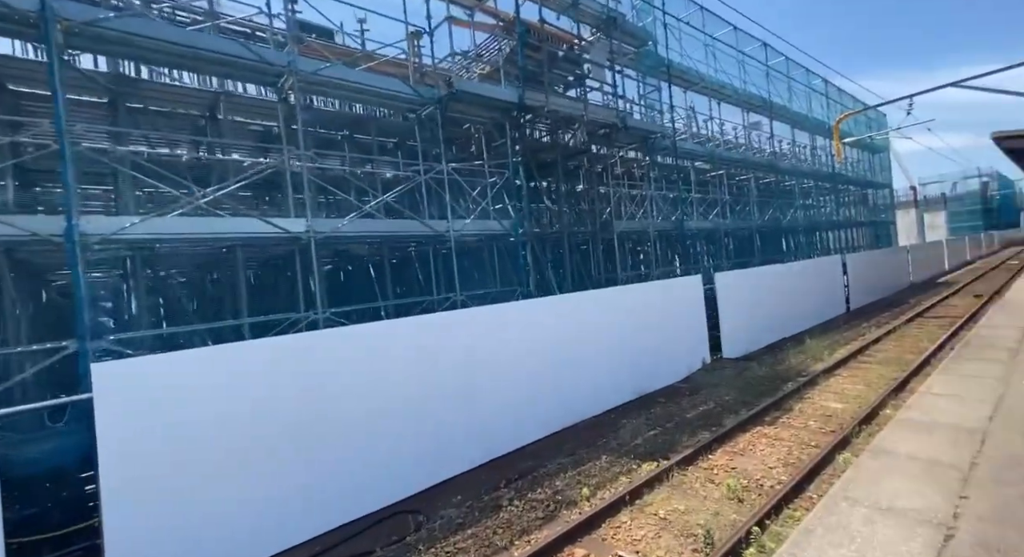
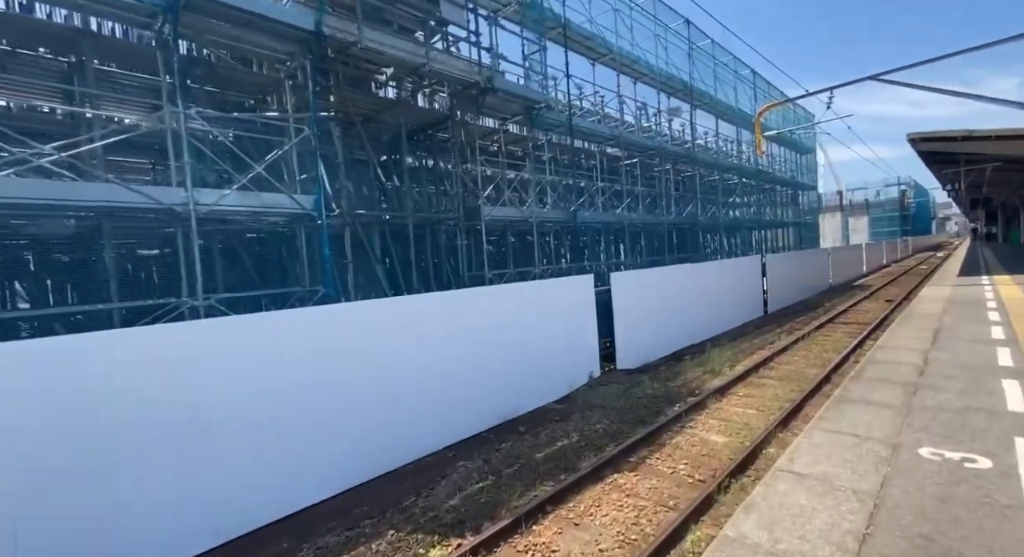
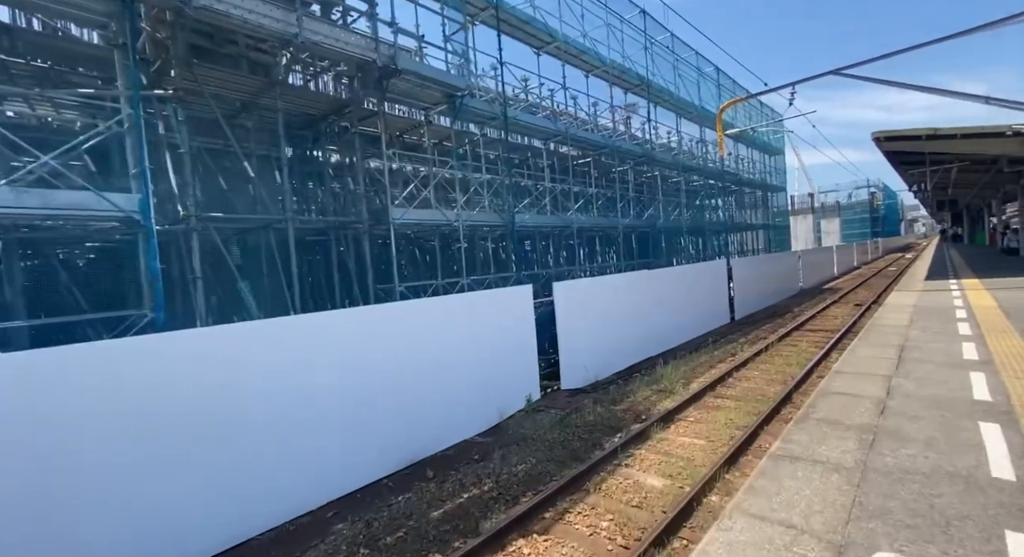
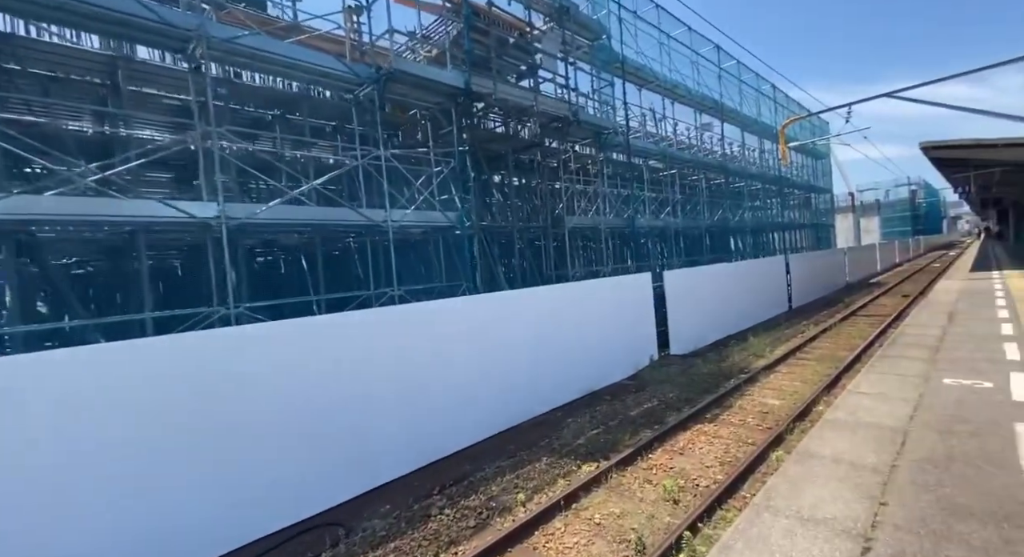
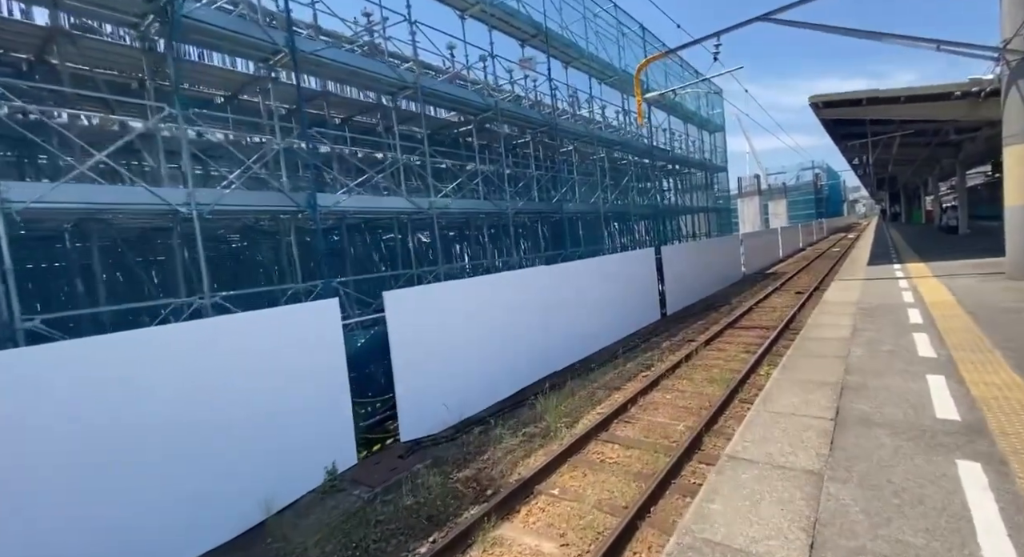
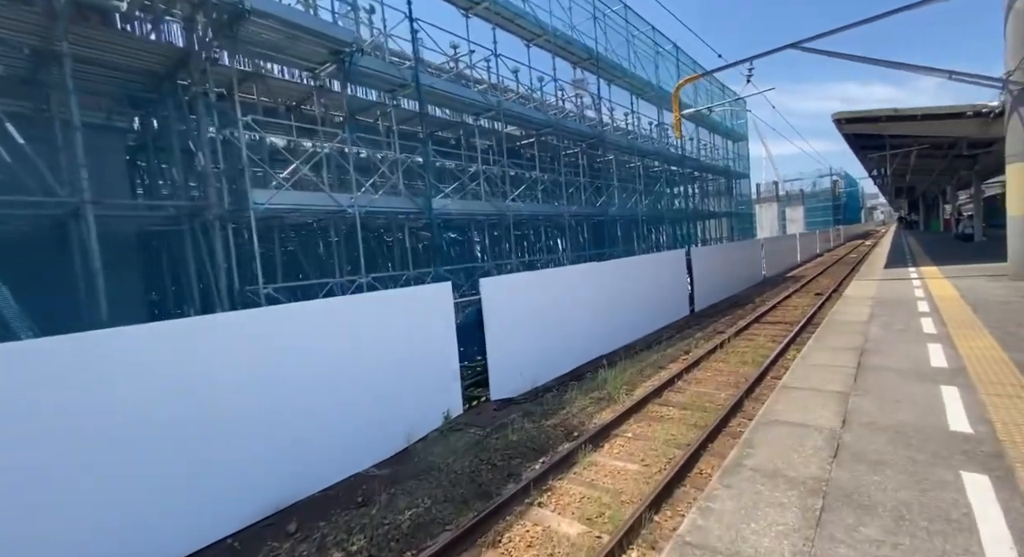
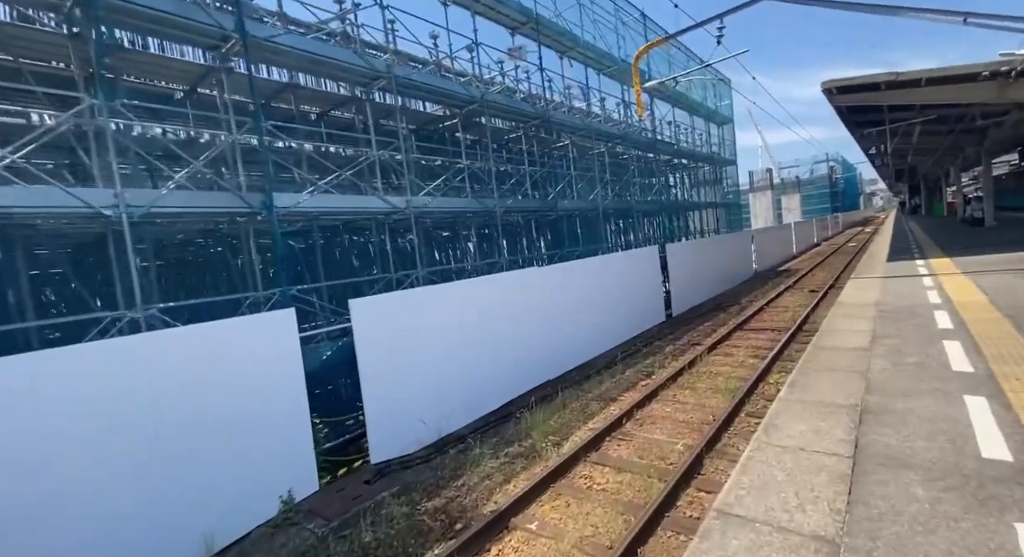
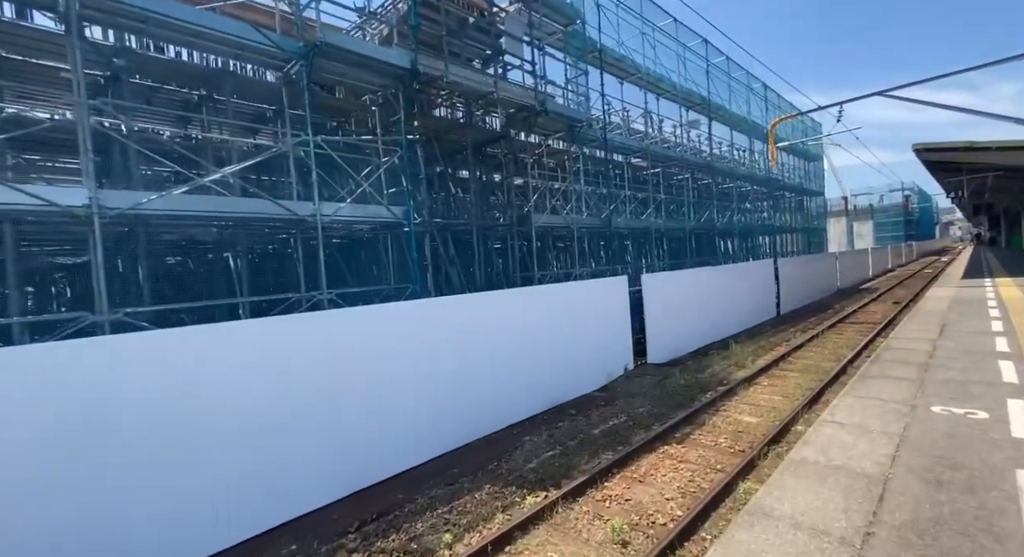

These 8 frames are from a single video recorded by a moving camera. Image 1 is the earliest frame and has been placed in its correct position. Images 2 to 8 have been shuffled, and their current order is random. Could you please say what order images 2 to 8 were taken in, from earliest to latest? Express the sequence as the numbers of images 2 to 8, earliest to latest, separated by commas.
4, 8, 2, 3, 6, 5, 7
